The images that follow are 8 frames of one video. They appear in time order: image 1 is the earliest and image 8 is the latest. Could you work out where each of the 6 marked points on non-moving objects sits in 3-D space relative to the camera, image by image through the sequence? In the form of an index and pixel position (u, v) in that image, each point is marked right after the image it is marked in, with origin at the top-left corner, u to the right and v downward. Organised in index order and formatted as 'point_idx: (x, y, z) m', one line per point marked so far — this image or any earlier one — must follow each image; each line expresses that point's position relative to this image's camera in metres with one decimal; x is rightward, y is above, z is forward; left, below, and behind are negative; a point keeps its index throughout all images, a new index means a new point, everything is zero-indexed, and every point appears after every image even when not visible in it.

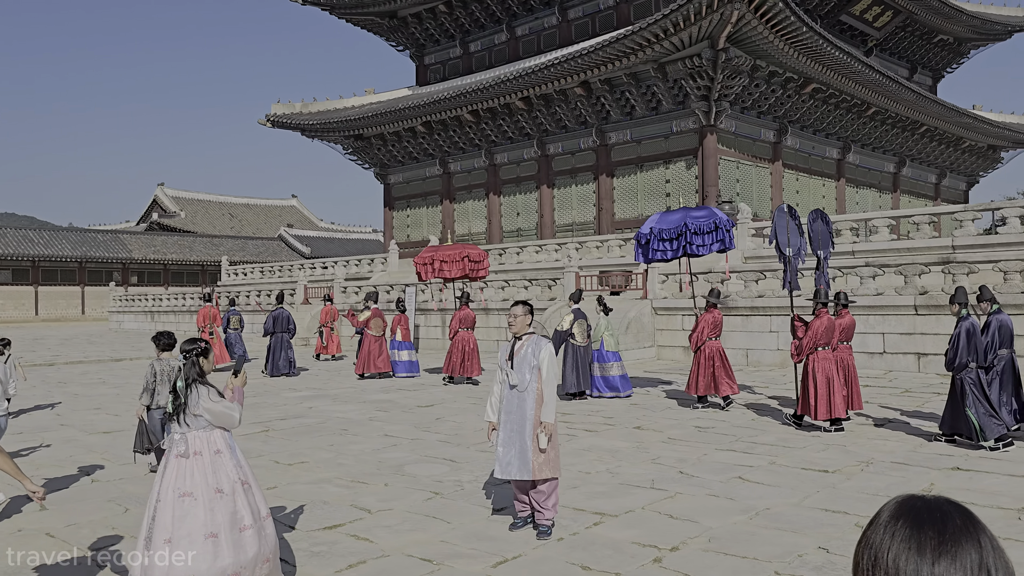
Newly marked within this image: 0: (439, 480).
0: (-0.4, -1.2, +5.4) m
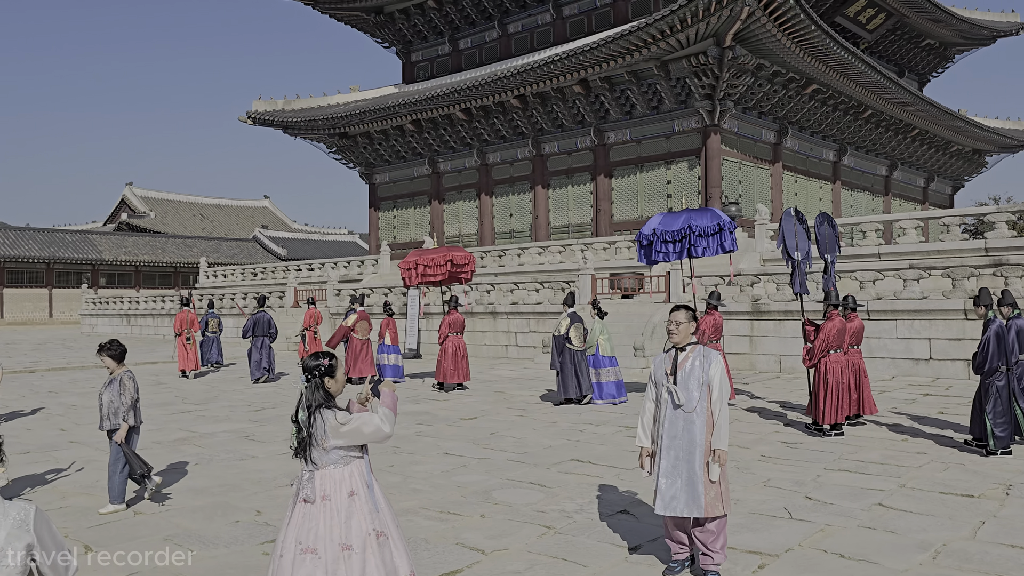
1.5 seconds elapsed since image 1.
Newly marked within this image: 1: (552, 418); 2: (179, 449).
0: (+0.2, -1.2, +4.7) m
1: (+0.4, -1.2, +8.1) m
2: (-2.6, -1.2, +6.8) m
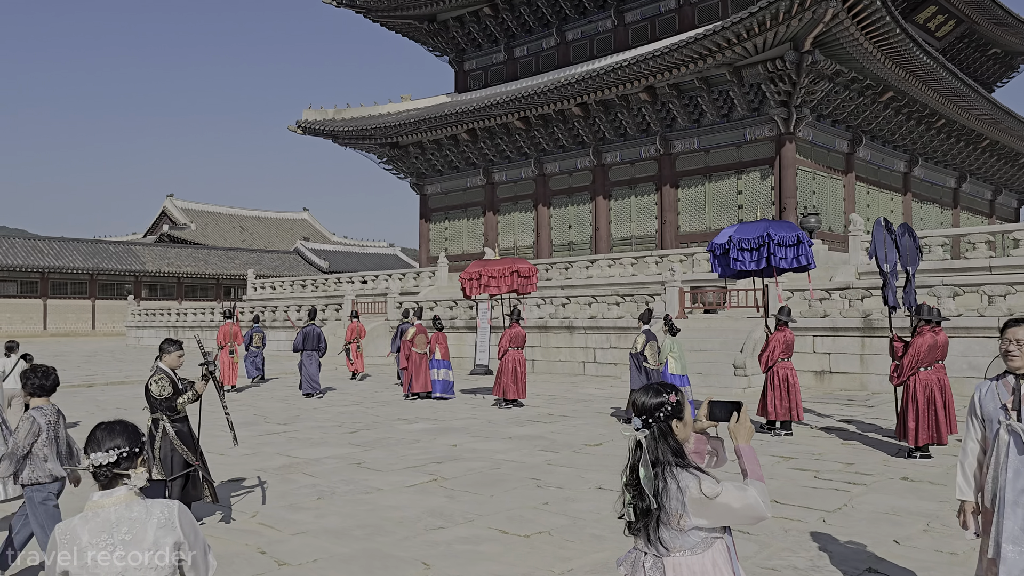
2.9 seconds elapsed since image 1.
0: (+1.1, -1.2, +3.9) m
1: (+1.5, -1.3, +7.2) m
2: (-1.6, -1.3, +6.1) m
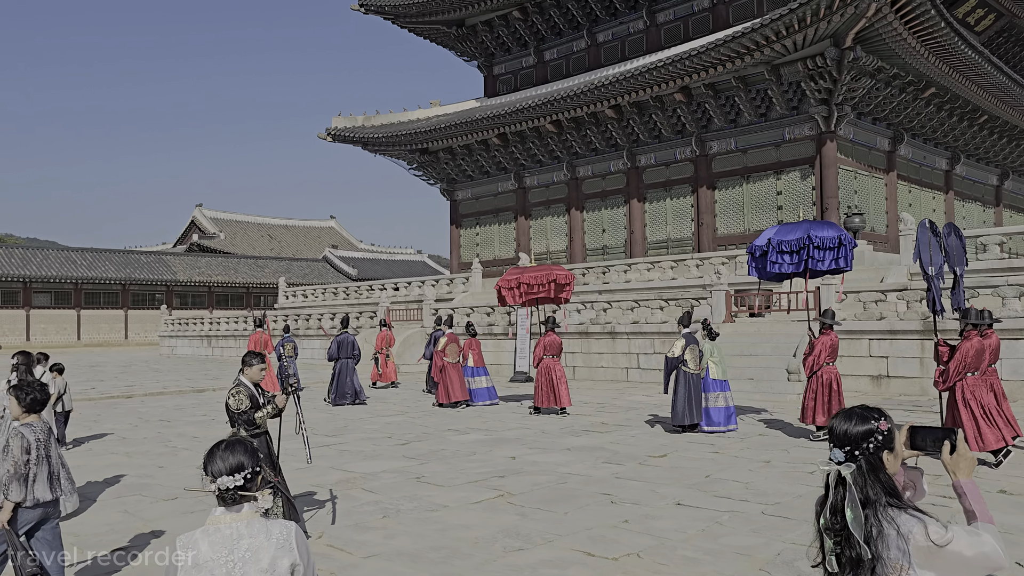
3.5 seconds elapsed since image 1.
0: (+1.5, -1.2, +3.5) m
1: (+2.0, -1.3, +6.9) m
2: (-1.1, -1.4, +5.8) m
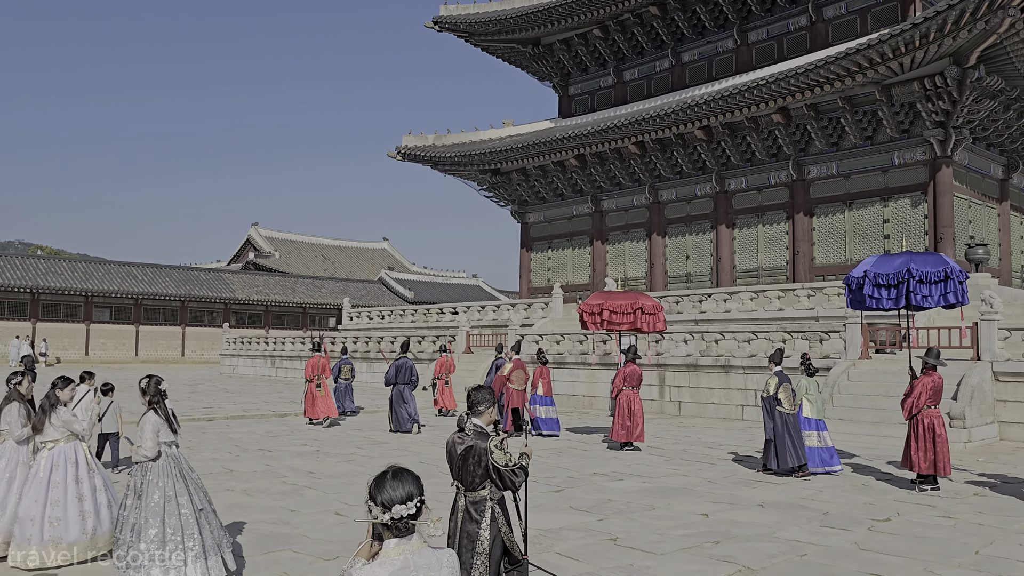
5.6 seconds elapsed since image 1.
0: (+2.7, -1.4, +2.4) m
1: (+3.3, -1.5, +5.7) m
2: (+0.2, -1.5, +4.8) m
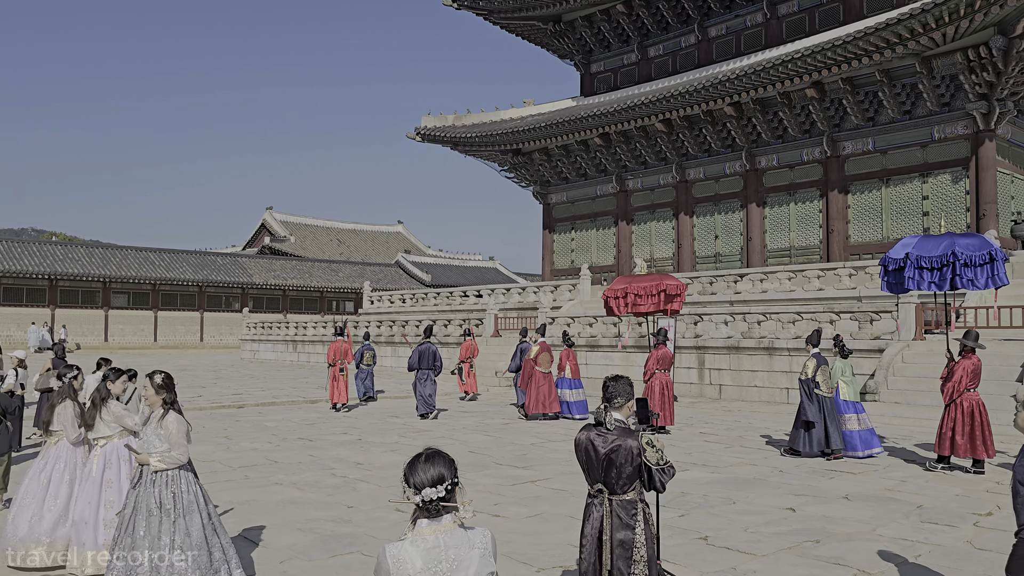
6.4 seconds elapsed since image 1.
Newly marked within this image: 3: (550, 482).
0: (+3.1, -1.3, +2.0) m
1: (+3.7, -1.4, +5.3) m
2: (+0.6, -1.4, +4.4) m
3: (+0.3, -1.5, +6.6) m
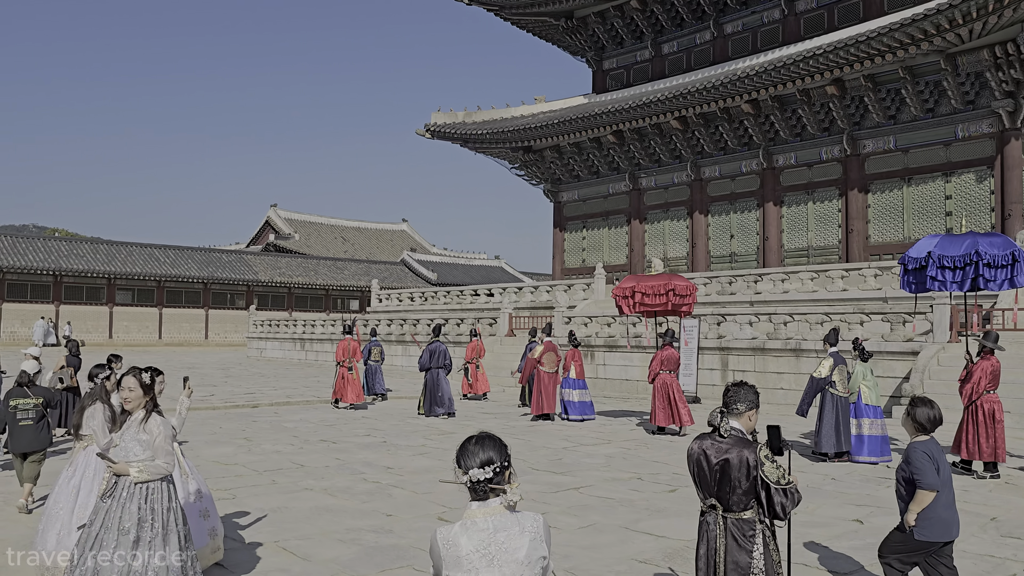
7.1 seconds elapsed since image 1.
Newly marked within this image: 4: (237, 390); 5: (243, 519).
0: (+3.4, -1.3, +1.6) m
1: (+4.0, -1.4, +5.0) m
2: (+0.9, -1.4, +4.1) m
3: (+0.6, -1.4, +6.3) m
4: (-4.8, -1.8, +15.2) m
5: (-1.6, -1.4, +5.3) m
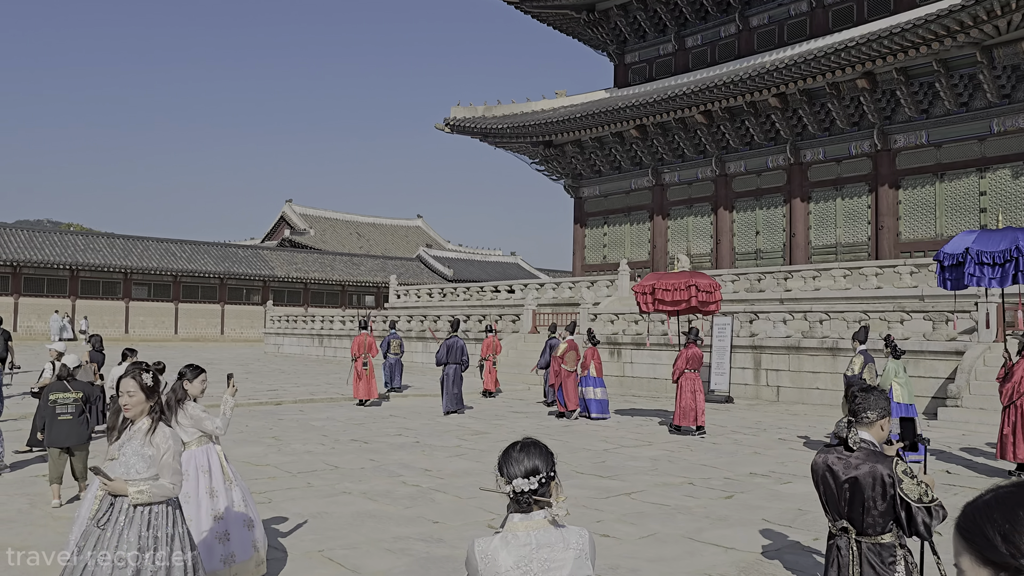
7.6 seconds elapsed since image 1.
0: (+3.7, -1.3, +1.3) m
1: (+4.3, -1.4, +4.6) m
2: (+1.2, -1.3, +3.8) m
3: (+0.9, -1.4, +6.0) m
4: (-4.3, -1.7, +15.0) m
5: (-1.3, -1.4, +5.0) m
